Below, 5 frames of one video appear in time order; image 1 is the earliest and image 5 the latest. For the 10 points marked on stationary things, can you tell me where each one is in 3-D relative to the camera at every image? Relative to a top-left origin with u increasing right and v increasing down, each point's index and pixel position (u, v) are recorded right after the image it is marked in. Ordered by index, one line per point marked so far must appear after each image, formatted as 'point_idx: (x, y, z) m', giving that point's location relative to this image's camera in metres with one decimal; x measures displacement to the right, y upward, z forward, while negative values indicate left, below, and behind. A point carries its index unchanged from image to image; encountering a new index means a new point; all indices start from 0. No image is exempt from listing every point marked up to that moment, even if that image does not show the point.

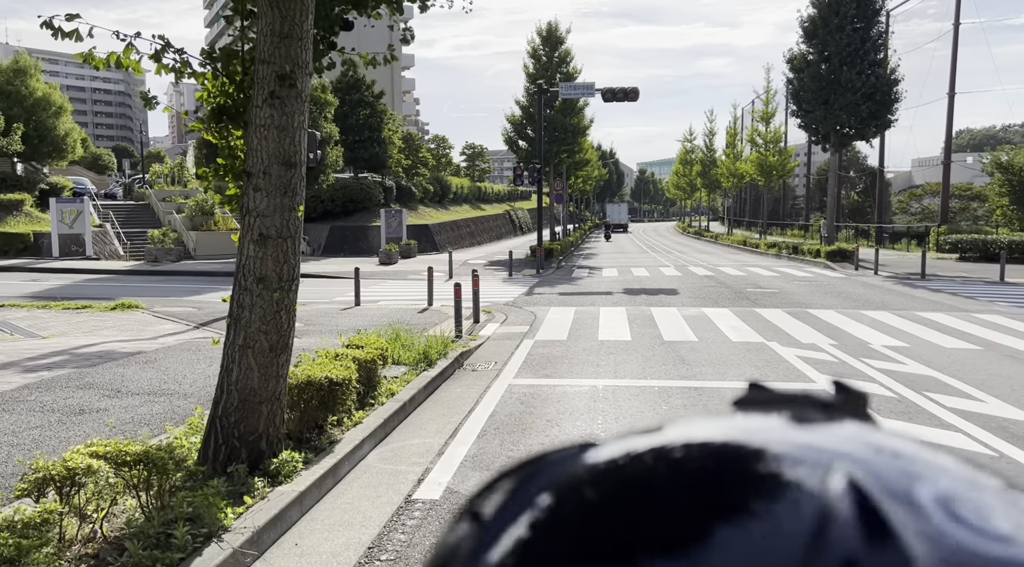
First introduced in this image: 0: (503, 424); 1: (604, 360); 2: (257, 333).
0: (-0.1, -1.2, +8.0) m
1: (+1.2, -1.0, +11.6) m
2: (-1.6, -0.3, +5.6) m
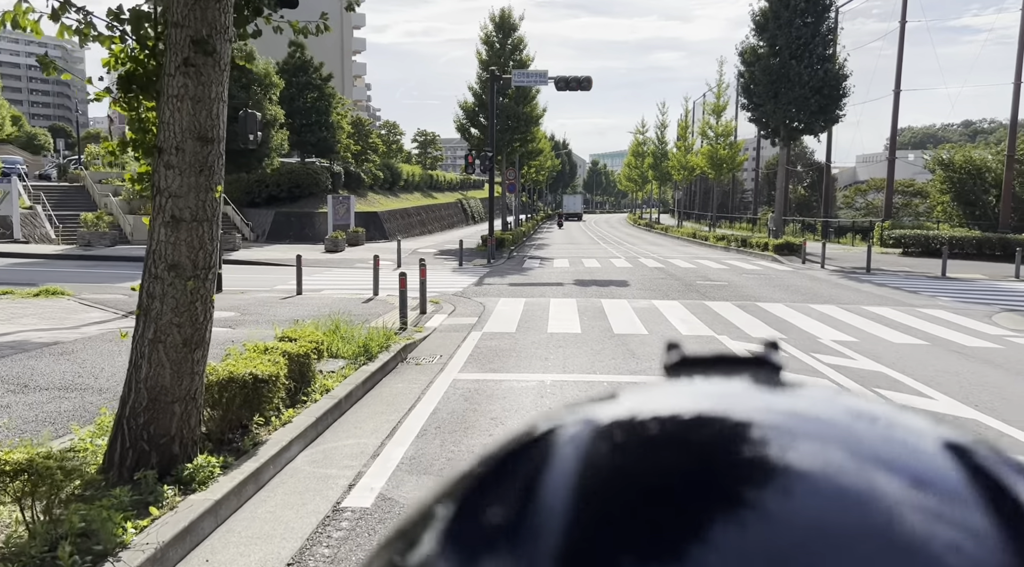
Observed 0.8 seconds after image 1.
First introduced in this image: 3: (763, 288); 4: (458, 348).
0: (-0.6, -1.1, +7.5) m
1: (+0.5, -0.8, +11.2) m
2: (-1.9, -0.2, +5.1) m
3: (+5.4, -0.1, +19.9) m
4: (-0.7, -0.8, +11.4) m
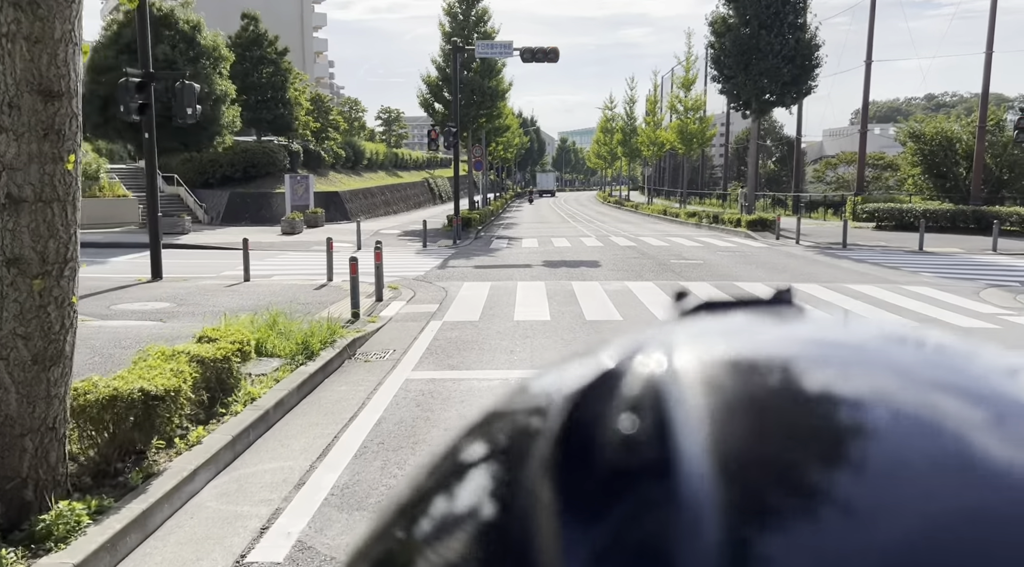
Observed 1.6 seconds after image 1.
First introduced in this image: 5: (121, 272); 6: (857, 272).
0: (-0.9, -1.1, +6.4) m
1: (+0.1, -0.7, +10.1) m
2: (-2.2, -0.2, +3.9) m
3: (+4.7, +0.4, +19.0) m
4: (-1.1, -0.7, +10.3) m
5: (-7.9, +0.3, +18.5) m
6: (+6.8, +0.2, +18.2) m
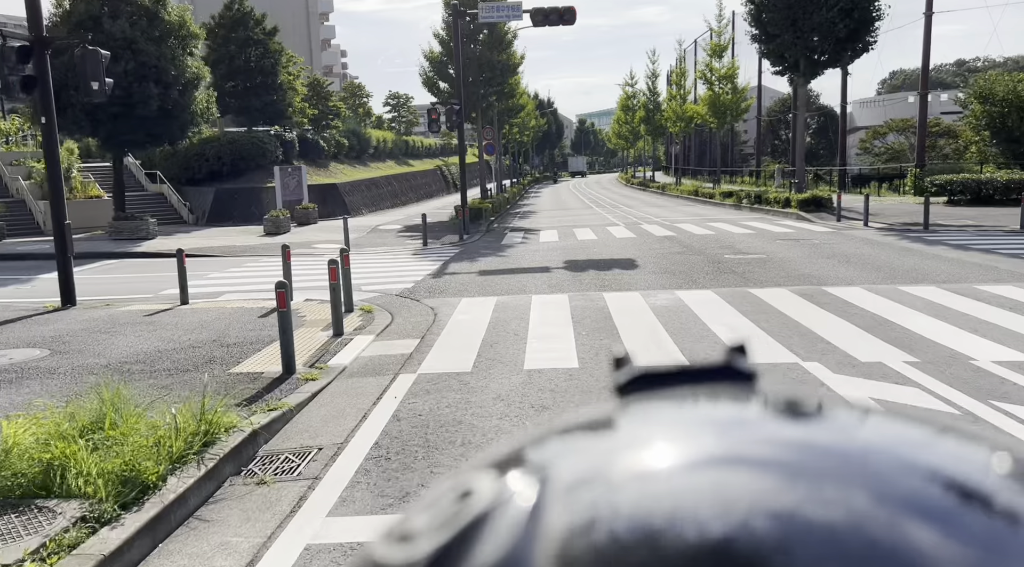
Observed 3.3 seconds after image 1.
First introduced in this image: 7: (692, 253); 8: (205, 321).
0: (-0.9, -1.4, +2.5) m
1: (+0.1, -1.0, +6.2) m
2: (-2.3, -0.7, +0.1) m
3: (+4.9, +0.4, +15.0) m
4: (-1.1, -1.0, +6.4) m
5: (-7.7, -0.2, +14.8) m
6: (+7.0, +0.3, +14.1) m
7: (+3.3, +0.6, +16.6) m
8: (-3.8, -0.5, +11.2) m
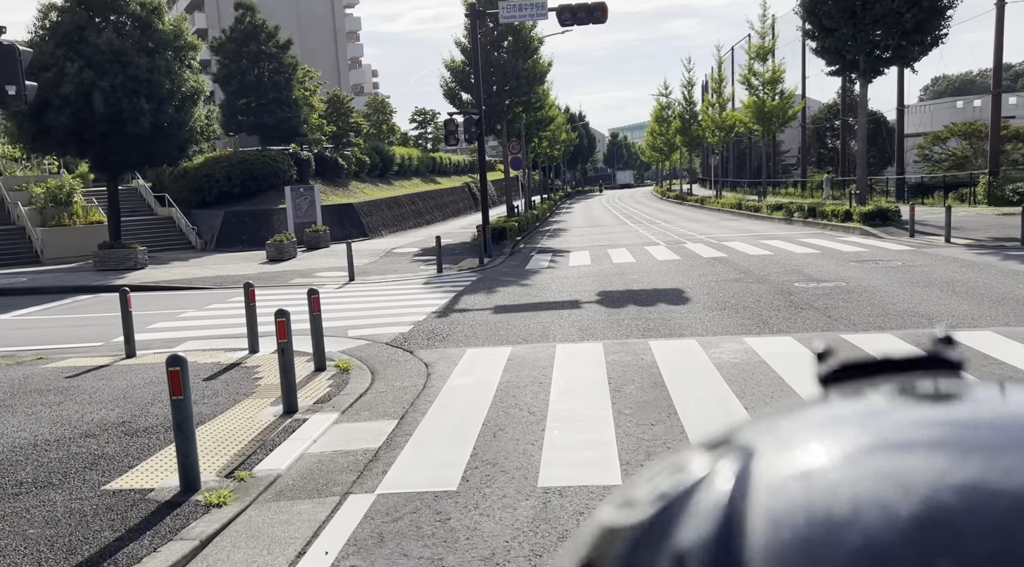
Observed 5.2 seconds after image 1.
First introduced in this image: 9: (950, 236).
0: (-1.0, -1.8, -0.1) m
1: (+0.1, -1.3, +3.5) m
2: (-2.5, -1.0, -2.5) m
3: (+5.2, -0.1, +12.1) m
4: (-1.1, -1.4, +3.8) m
5: (-7.4, -0.8, +12.4) m
6: (+7.3, -0.1, +11.2) m
7: (+3.6, +0.1, +13.8) m
8: (-3.6, -1.0, +8.6) m
9: (+9.2, +1.0, +19.2) m
